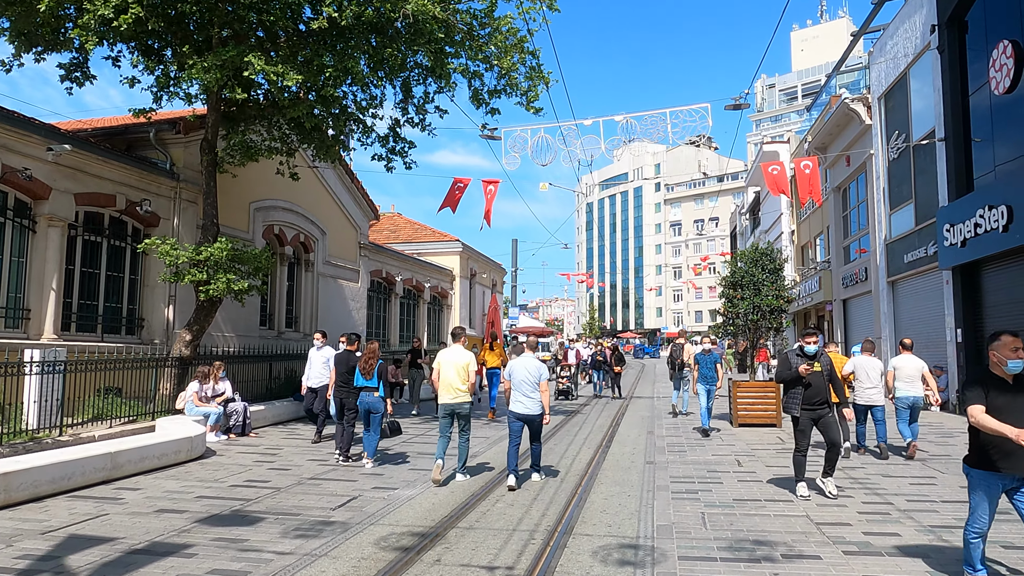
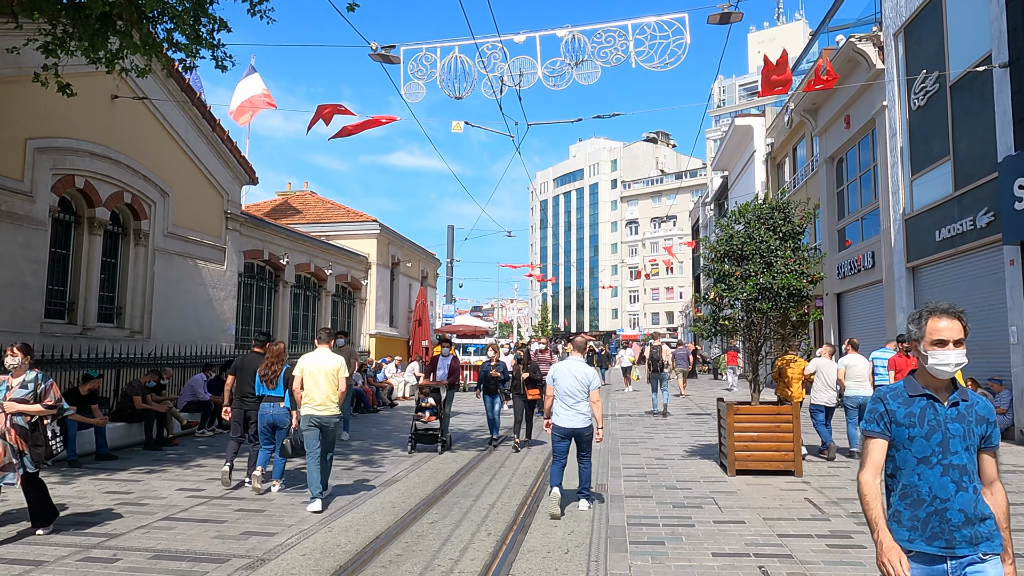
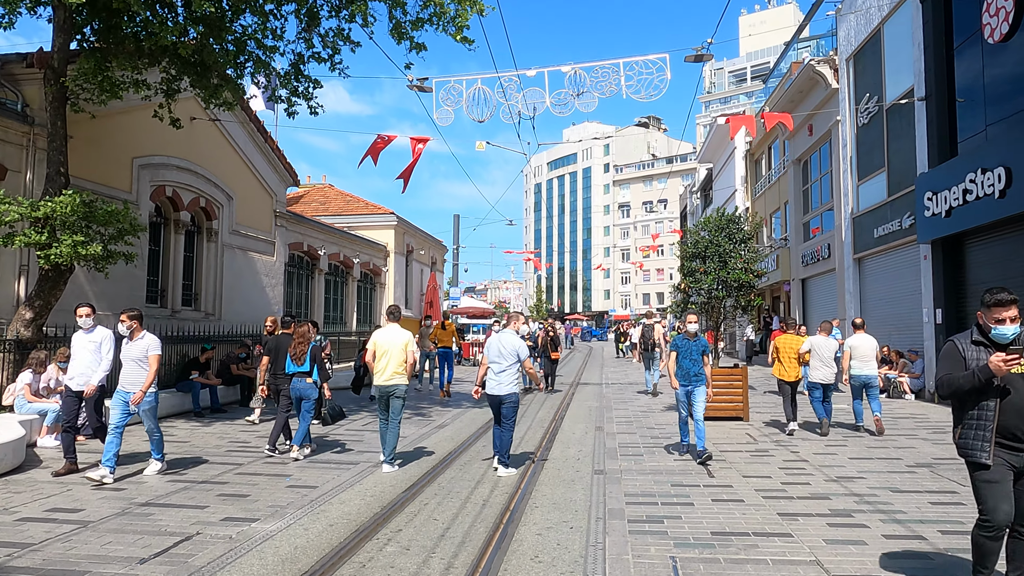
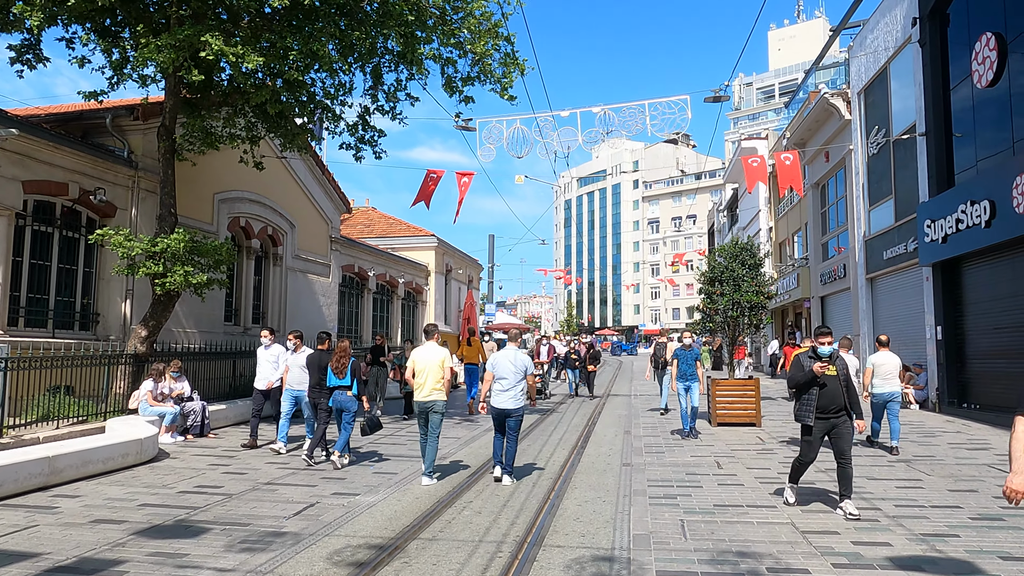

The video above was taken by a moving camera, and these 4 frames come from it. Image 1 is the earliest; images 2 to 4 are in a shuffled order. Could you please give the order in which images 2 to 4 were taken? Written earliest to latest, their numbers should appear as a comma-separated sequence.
4, 3, 2
